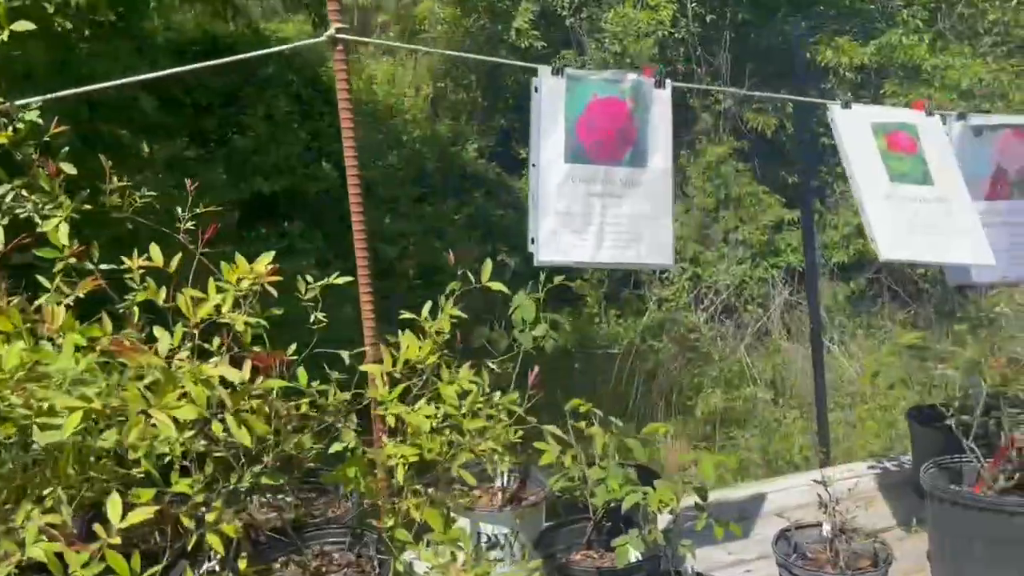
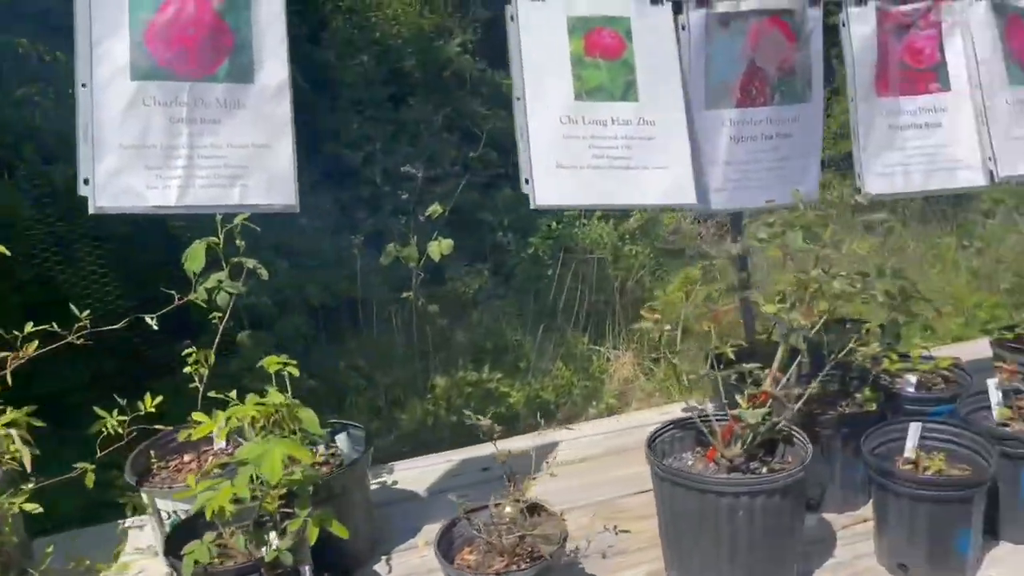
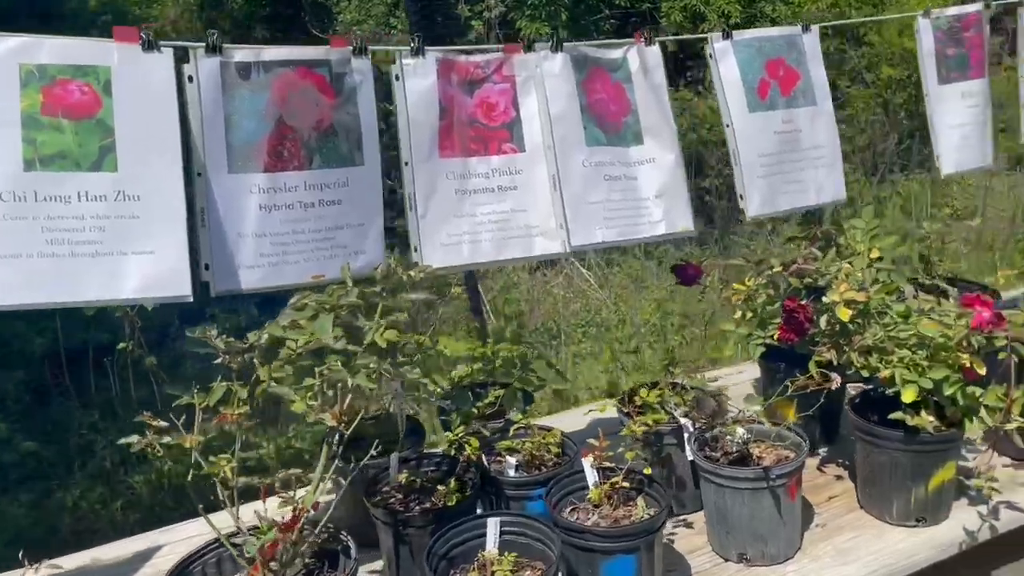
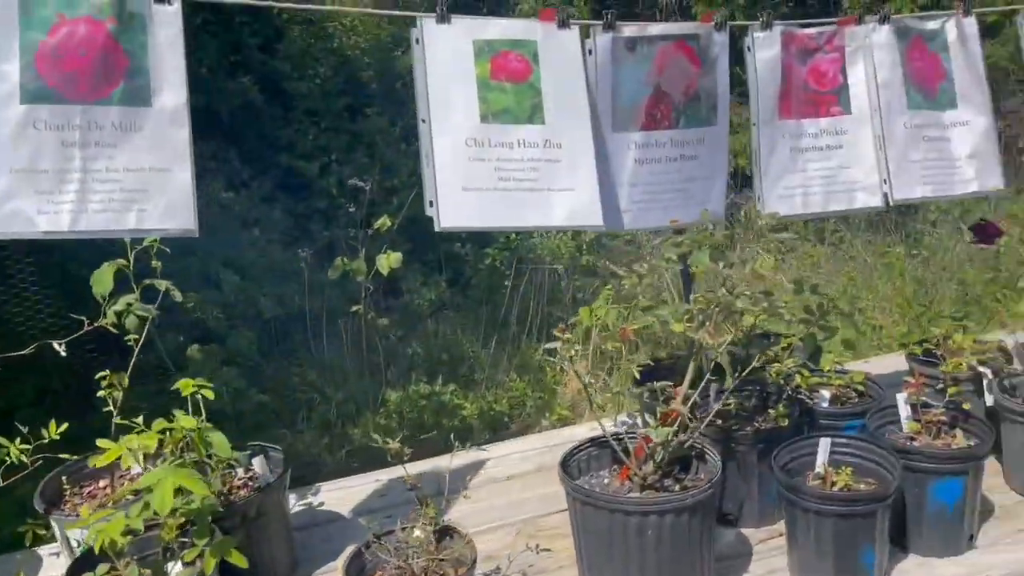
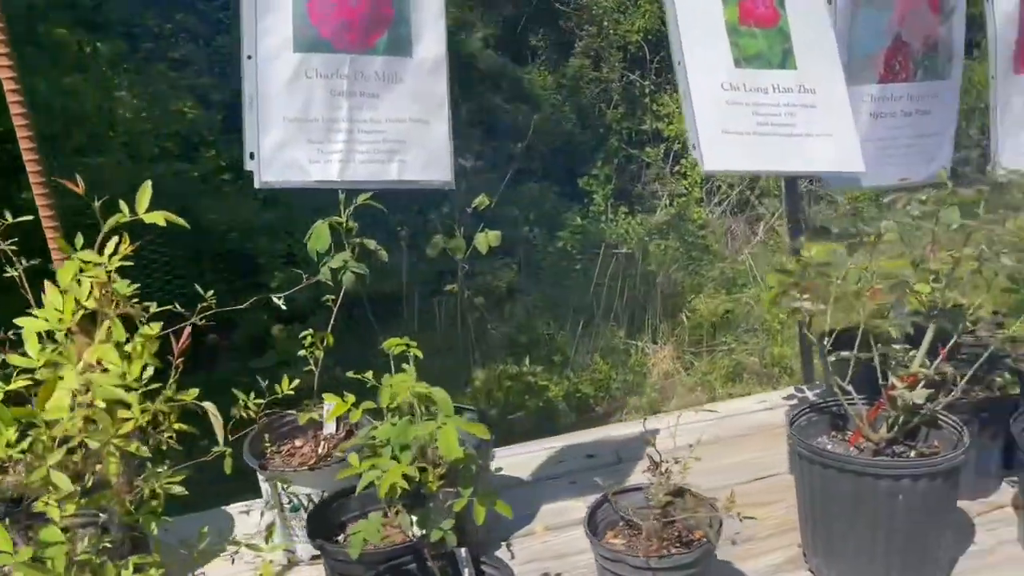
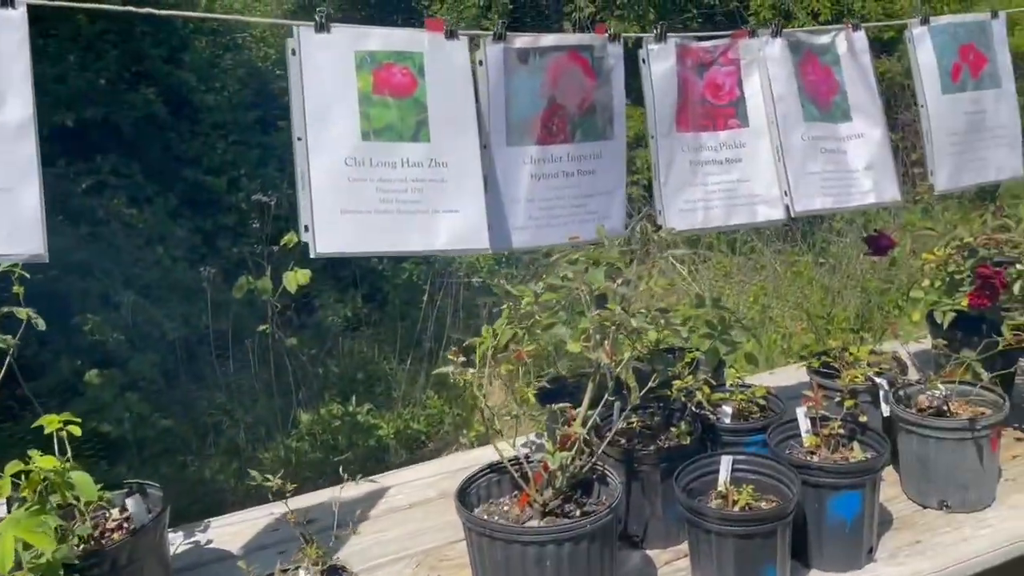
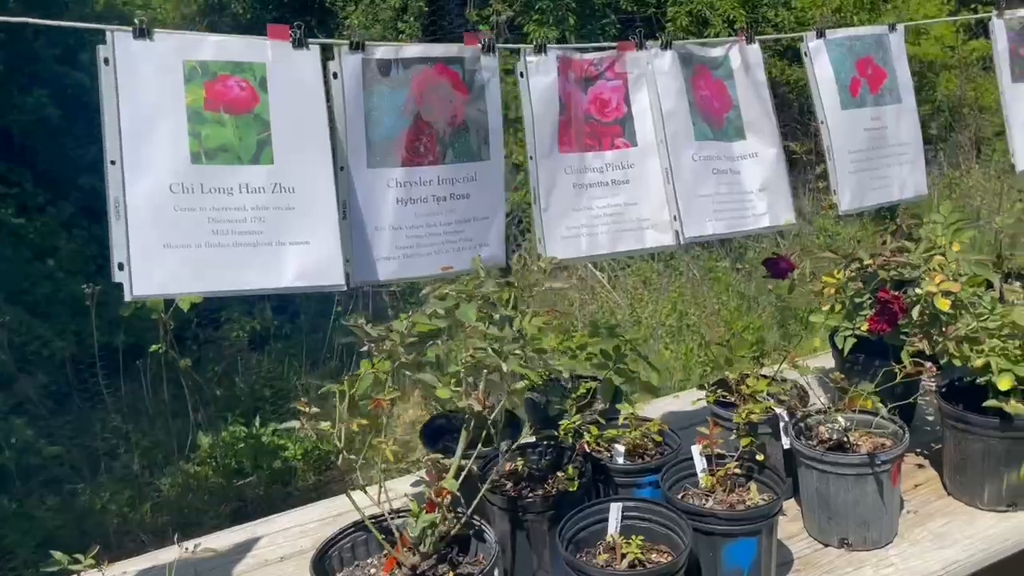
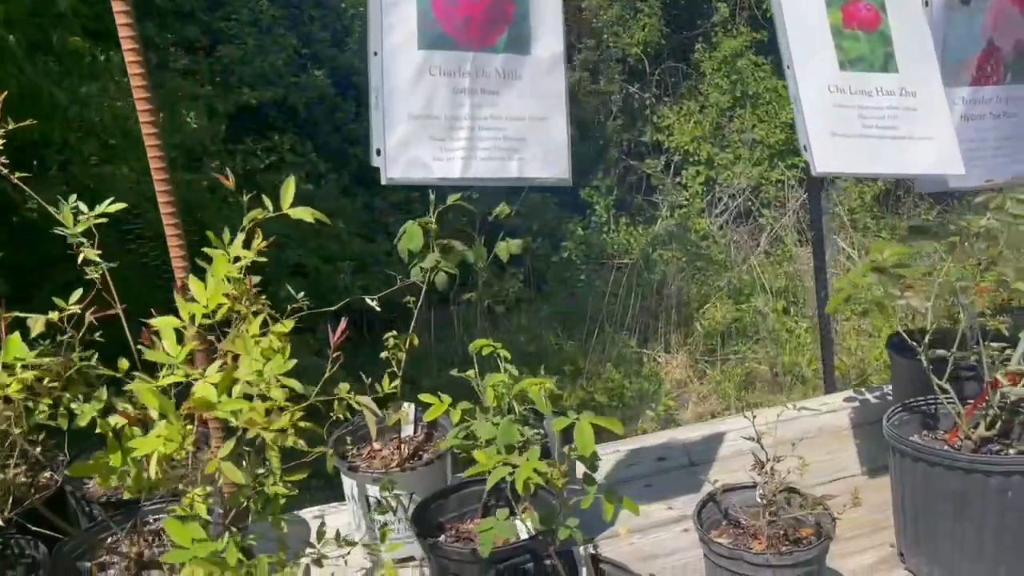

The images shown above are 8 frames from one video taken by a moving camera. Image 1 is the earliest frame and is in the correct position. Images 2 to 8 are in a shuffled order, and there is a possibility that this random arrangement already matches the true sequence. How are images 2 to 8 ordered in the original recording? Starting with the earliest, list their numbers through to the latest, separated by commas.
8, 5, 2, 4, 6, 7, 3
